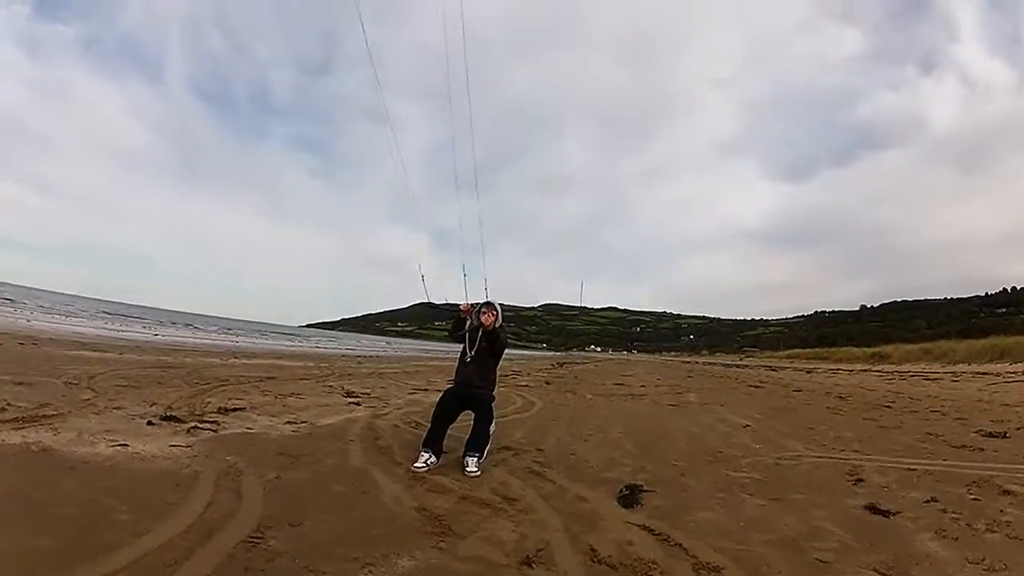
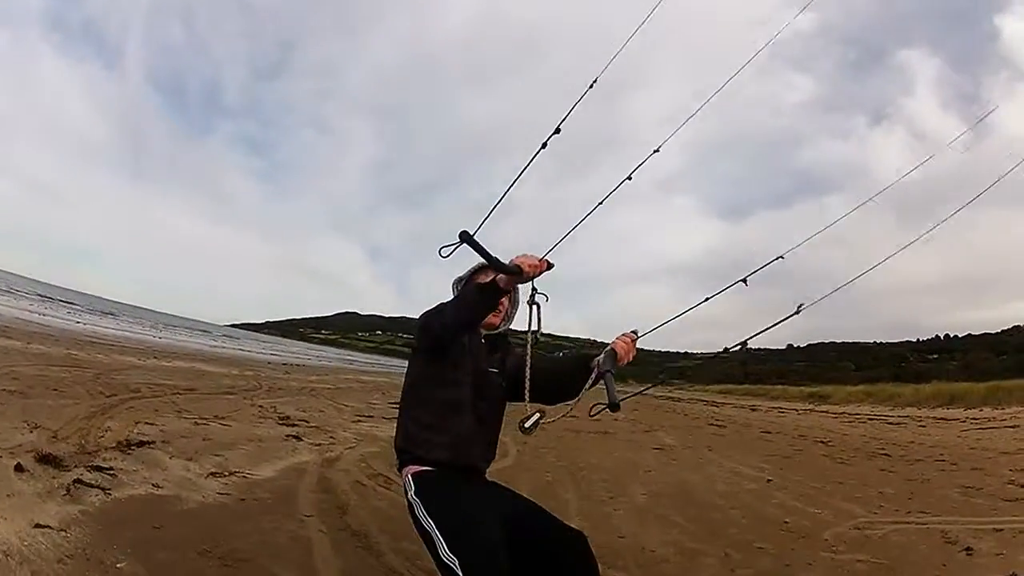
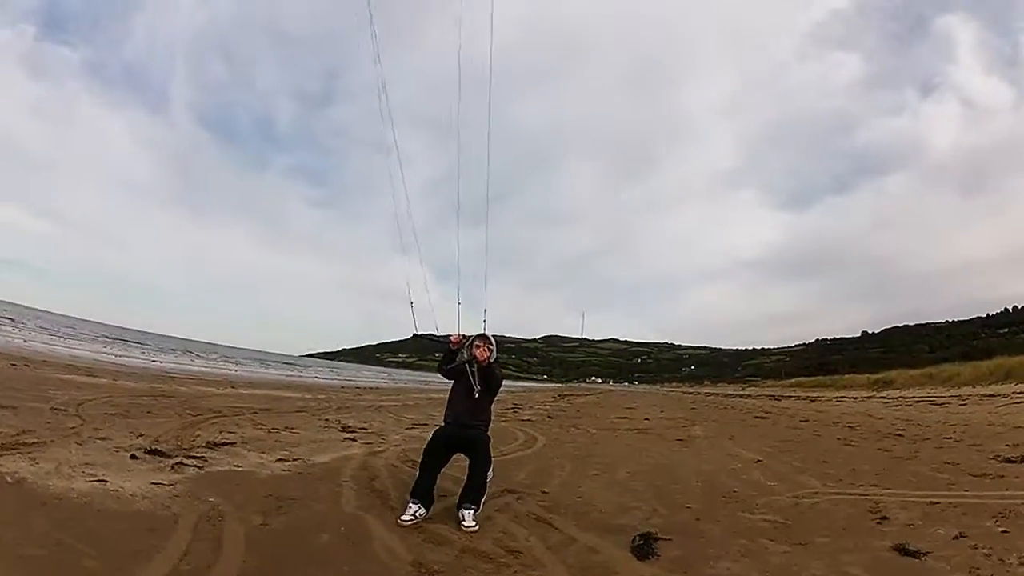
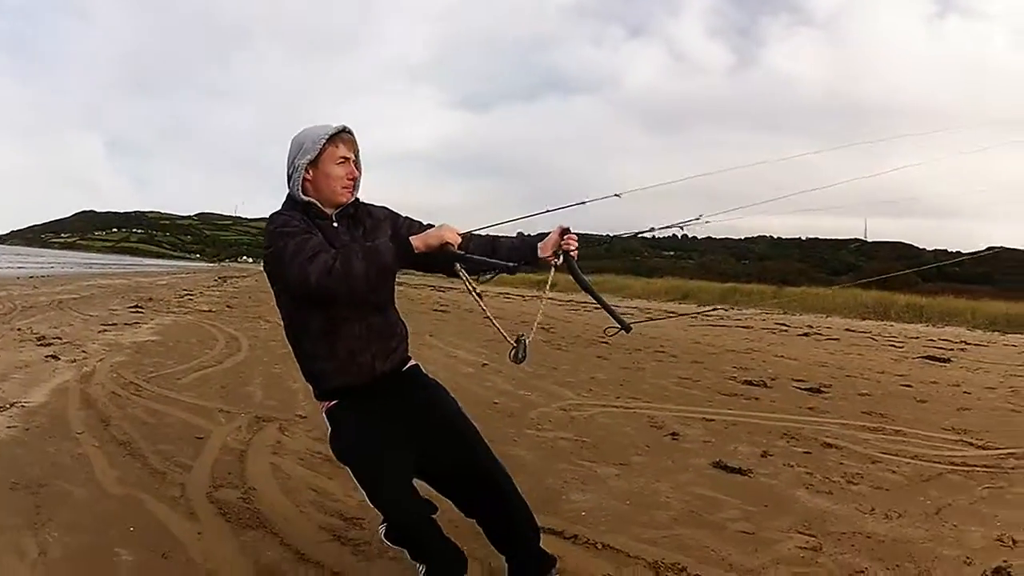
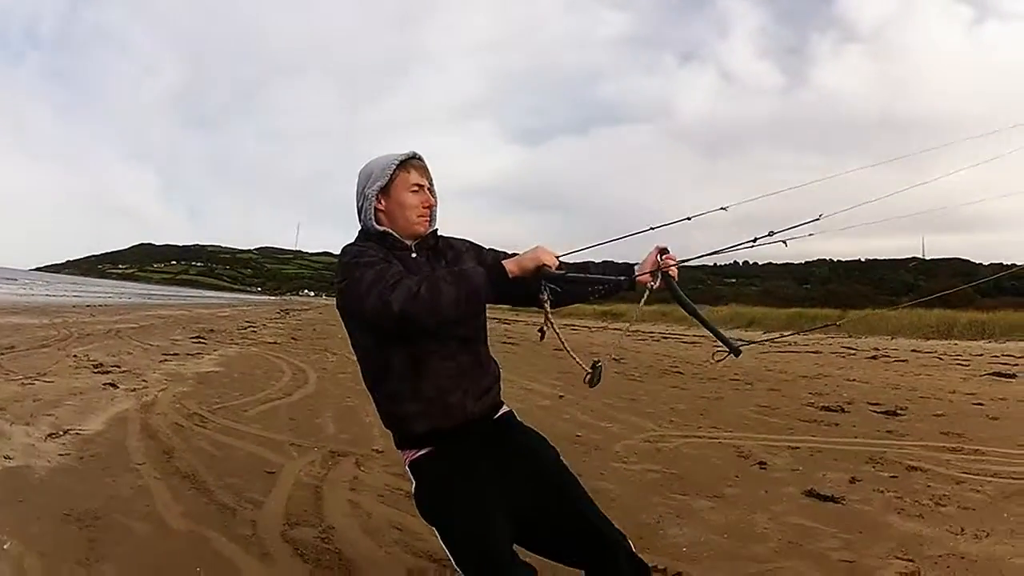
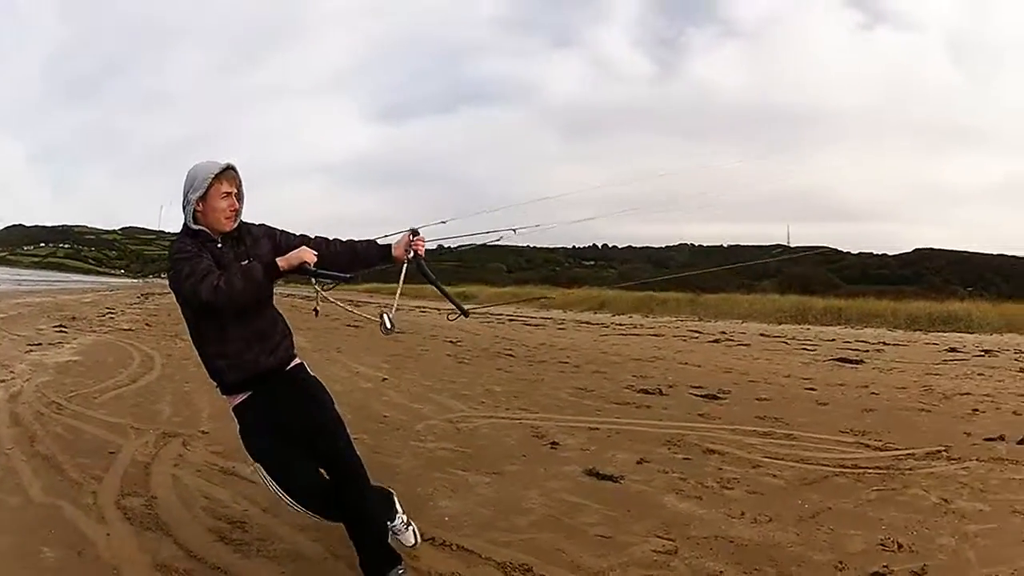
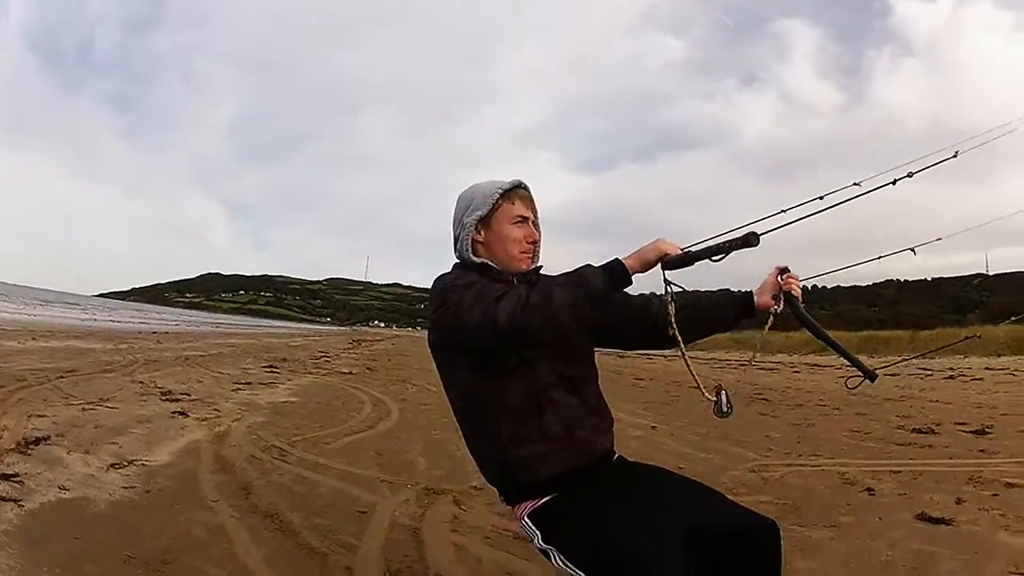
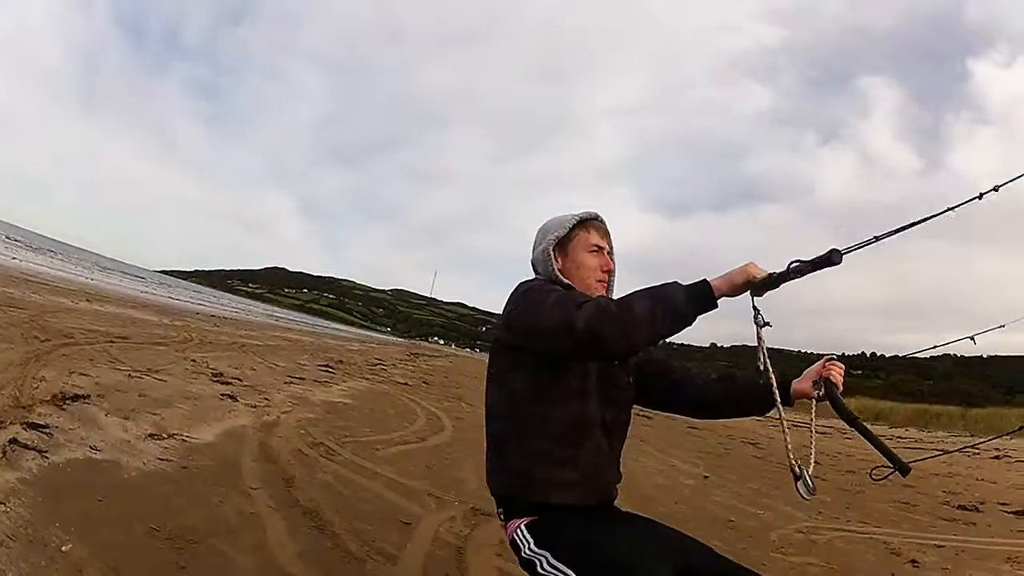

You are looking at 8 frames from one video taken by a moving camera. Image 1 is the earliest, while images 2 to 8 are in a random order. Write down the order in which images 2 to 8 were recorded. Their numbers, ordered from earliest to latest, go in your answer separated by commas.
3, 2, 8, 7, 5, 4, 6
